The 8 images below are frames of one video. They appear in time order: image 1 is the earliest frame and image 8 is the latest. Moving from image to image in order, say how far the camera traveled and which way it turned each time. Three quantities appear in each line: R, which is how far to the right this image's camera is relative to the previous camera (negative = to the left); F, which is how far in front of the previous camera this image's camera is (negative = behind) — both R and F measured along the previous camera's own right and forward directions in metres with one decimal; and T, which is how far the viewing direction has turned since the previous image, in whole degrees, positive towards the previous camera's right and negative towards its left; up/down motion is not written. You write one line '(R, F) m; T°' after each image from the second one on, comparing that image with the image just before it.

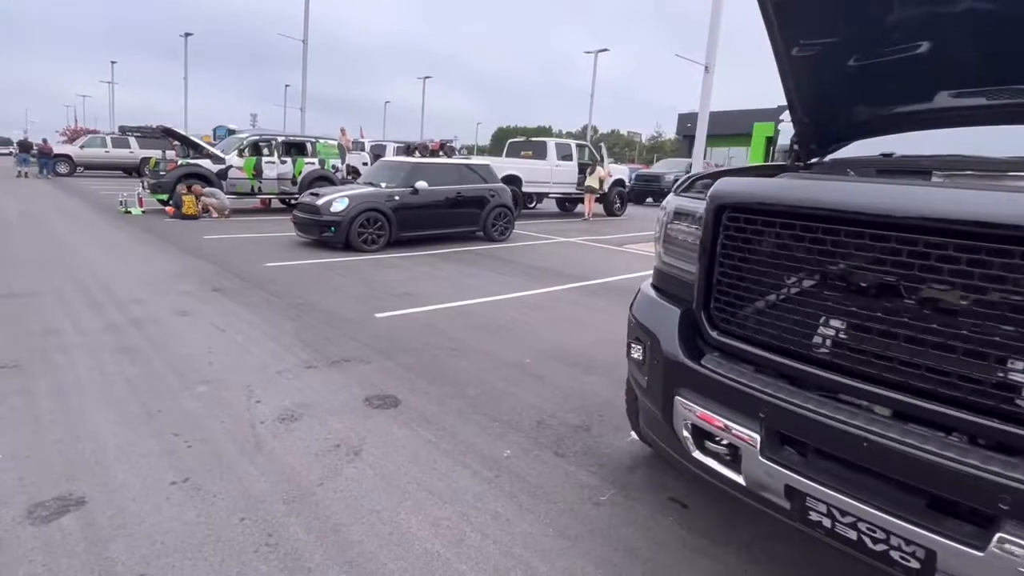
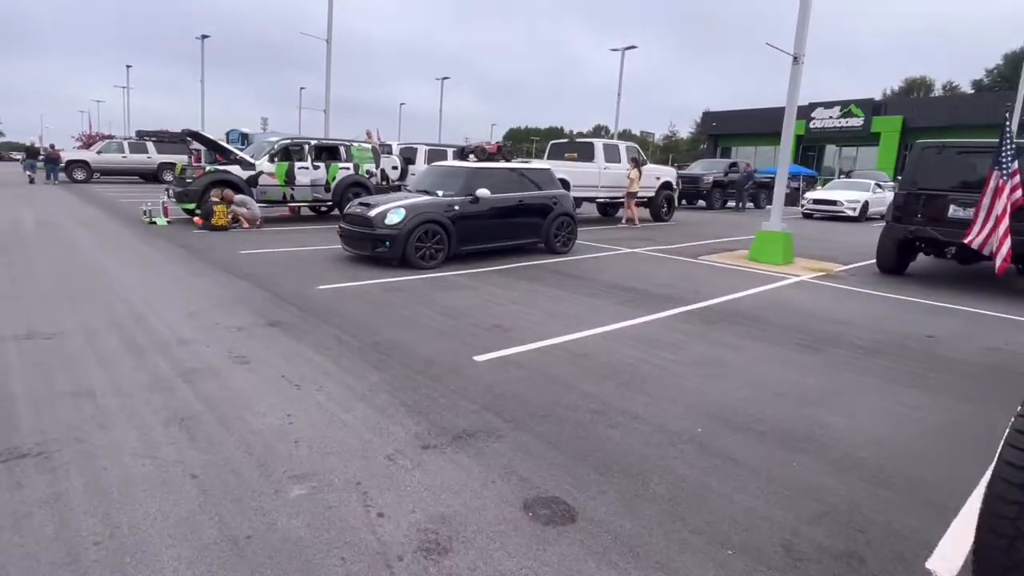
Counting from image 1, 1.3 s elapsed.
(-1.2, +1.3) m; -1°
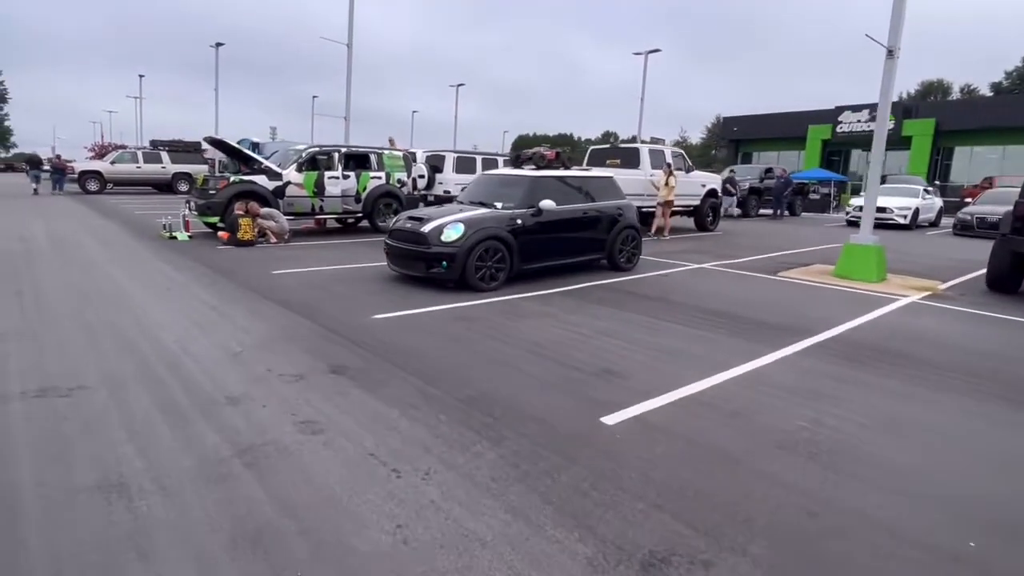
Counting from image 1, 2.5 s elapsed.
(-1.0, +1.2) m; -1°
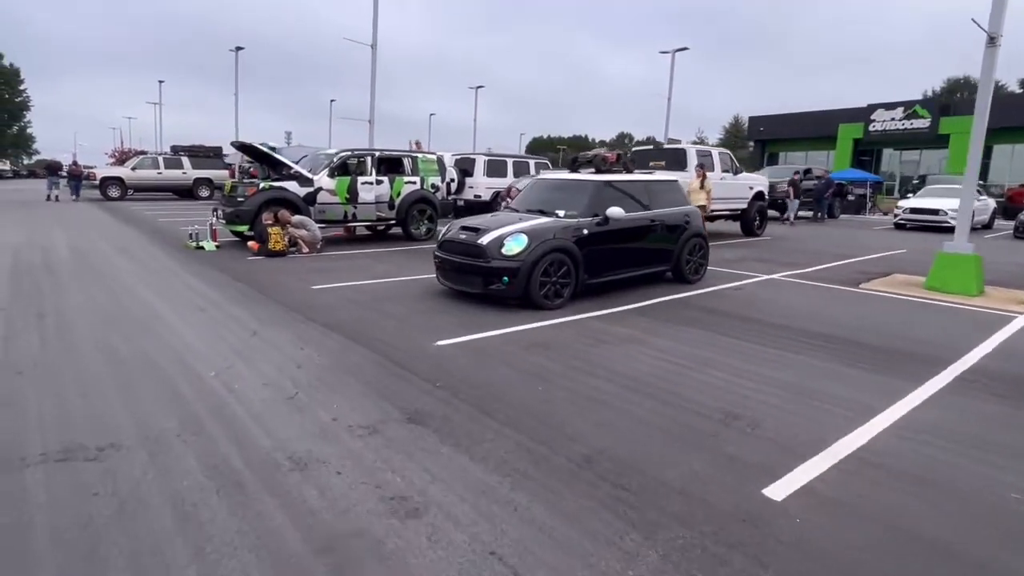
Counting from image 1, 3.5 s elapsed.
(-0.8, +0.9) m; -1°
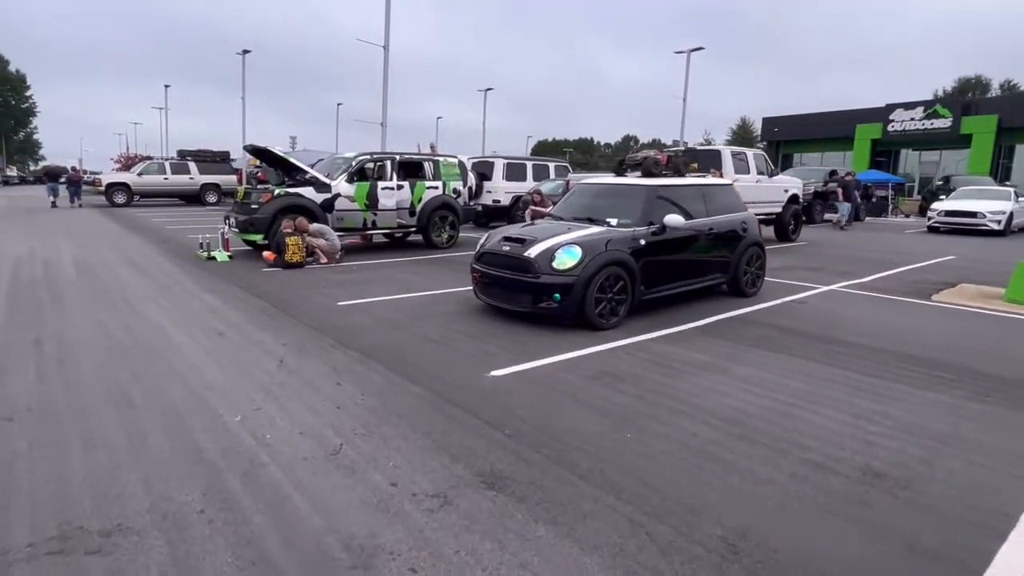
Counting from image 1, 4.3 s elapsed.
(-0.6, +0.8) m; 0°
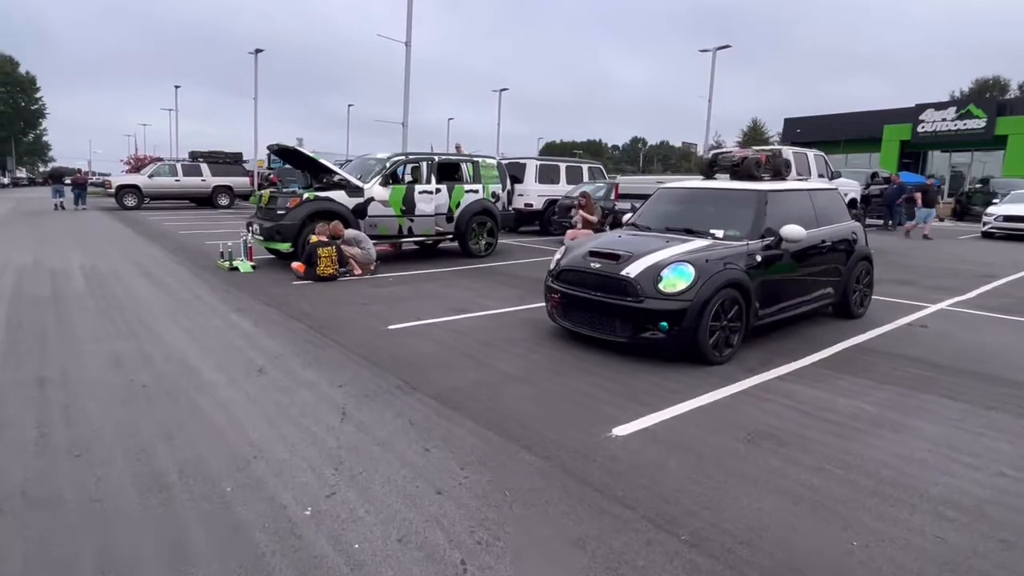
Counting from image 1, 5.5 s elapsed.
(-0.9, +1.2) m; -1°
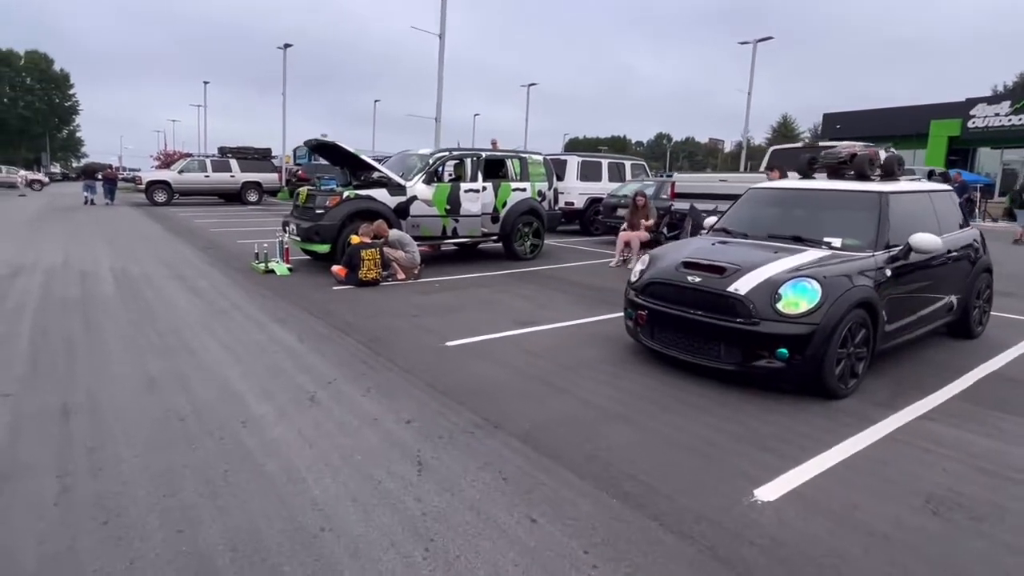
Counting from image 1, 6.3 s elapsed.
(-0.6, +0.8) m; -2°
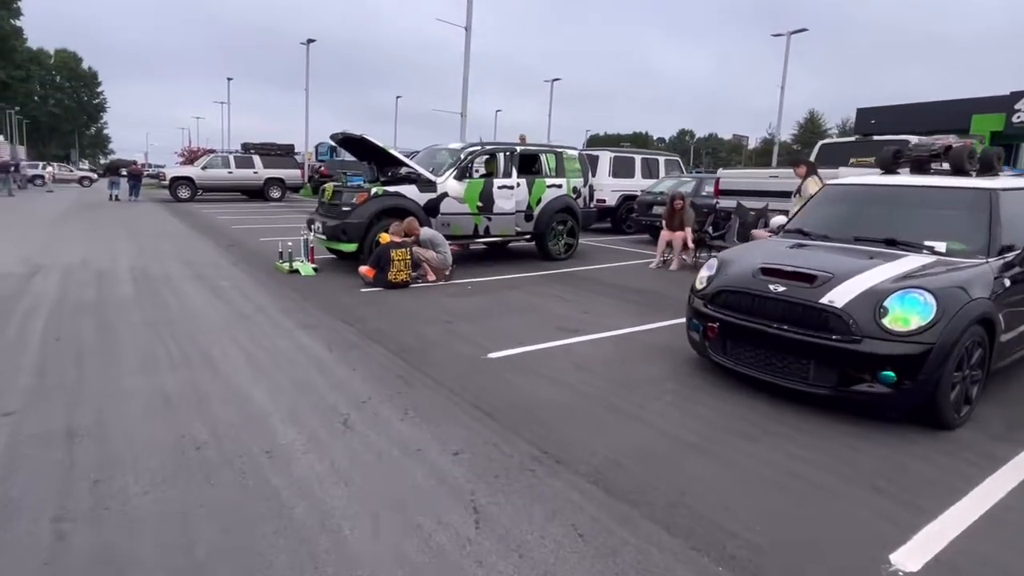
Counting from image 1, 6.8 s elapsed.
(-0.3, +0.6) m; -2°
